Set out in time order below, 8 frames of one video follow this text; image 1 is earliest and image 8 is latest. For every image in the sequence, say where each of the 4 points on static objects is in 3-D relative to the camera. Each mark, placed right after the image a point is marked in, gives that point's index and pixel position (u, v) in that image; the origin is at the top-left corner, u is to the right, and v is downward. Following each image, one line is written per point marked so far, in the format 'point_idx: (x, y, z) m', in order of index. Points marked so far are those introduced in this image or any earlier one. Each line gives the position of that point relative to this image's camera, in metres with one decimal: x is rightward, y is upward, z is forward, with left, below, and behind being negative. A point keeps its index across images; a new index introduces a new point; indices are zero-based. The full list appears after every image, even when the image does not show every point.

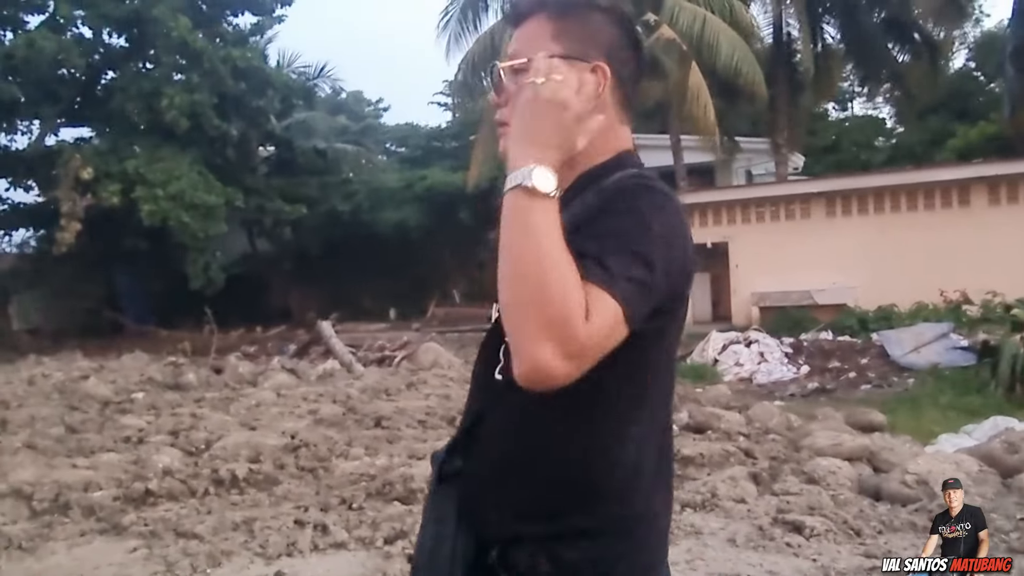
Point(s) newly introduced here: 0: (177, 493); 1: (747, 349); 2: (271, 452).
0: (-2.3, -1.4, +5.9) m
1: (+3.6, -0.9, +13.5) m
2: (-1.8, -1.2, +6.5) m
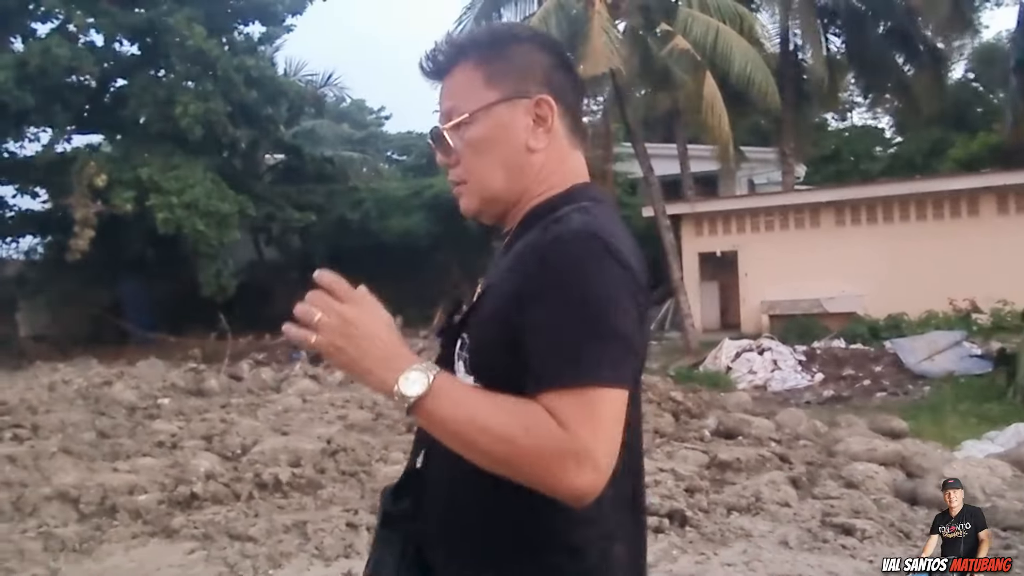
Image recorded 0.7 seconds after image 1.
0: (-2.0, -1.4, +6.0) m
1: (+3.9, -1.1, +13.6) m
2: (-1.5, -1.3, +6.6) m
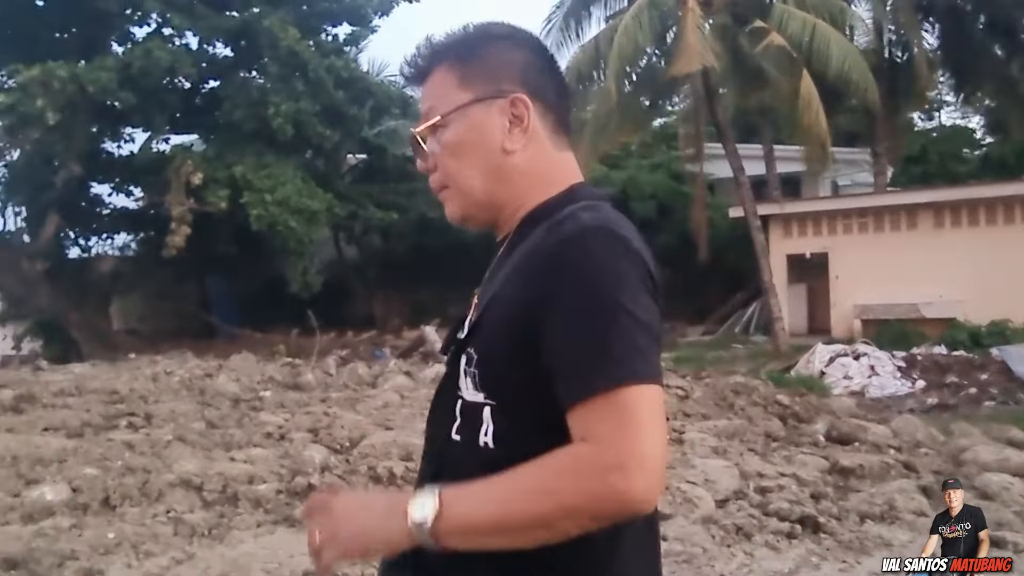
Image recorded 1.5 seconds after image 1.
0: (-1.2, -1.4, +6.0) m
1: (+5.3, -1.1, +13.2) m
2: (-0.7, -1.3, +6.6) m
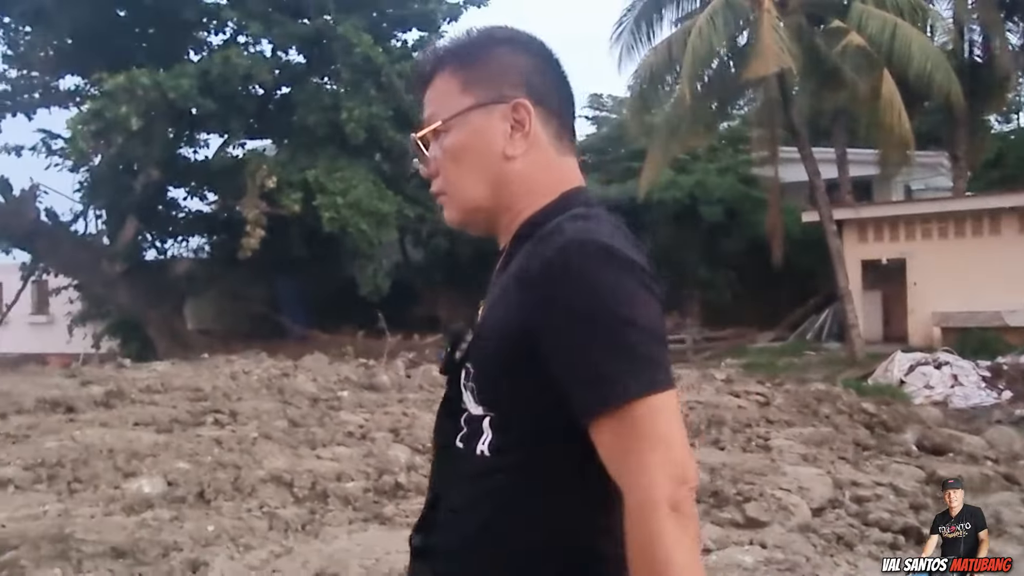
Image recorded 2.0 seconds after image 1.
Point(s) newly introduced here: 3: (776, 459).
0: (-0.6, -1.4, +6.1) m
1: (+6.3, -1.2, +12.8) m
2: (-0.1, -1.3, +6.6) m
3: (+1.9, -1.2, +6.2) m
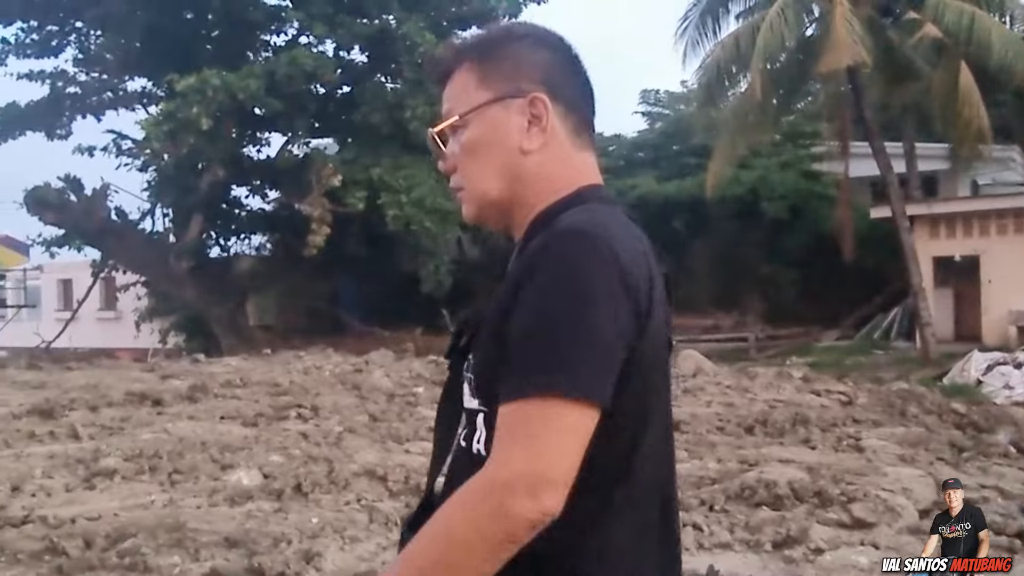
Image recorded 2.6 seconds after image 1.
0: (0.0, -1.4, +6.1) m
1: (+7.3, -1.2, +12.4) m
2: (+0.6, -1.2, +6.6) m
3: (+2.5, -1.2, +6.1) m
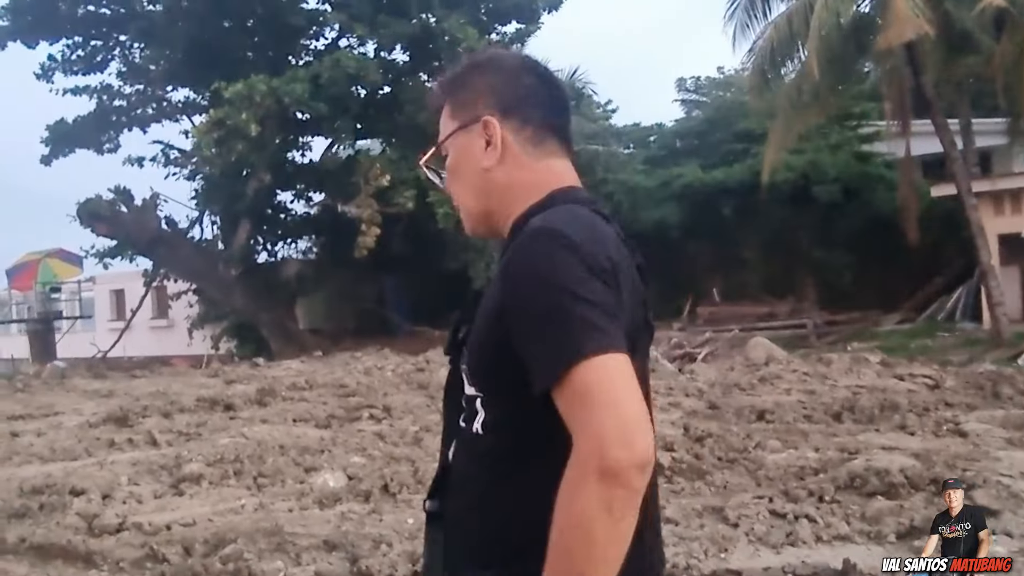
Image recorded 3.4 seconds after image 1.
0: (+0.6, -1.3, +6.0) m
1: (+8.2, -0.8, +11.9) m
2: (+1.3, -1.2, +6.4) m
3: (+3.2, -1.1, +5.8) m
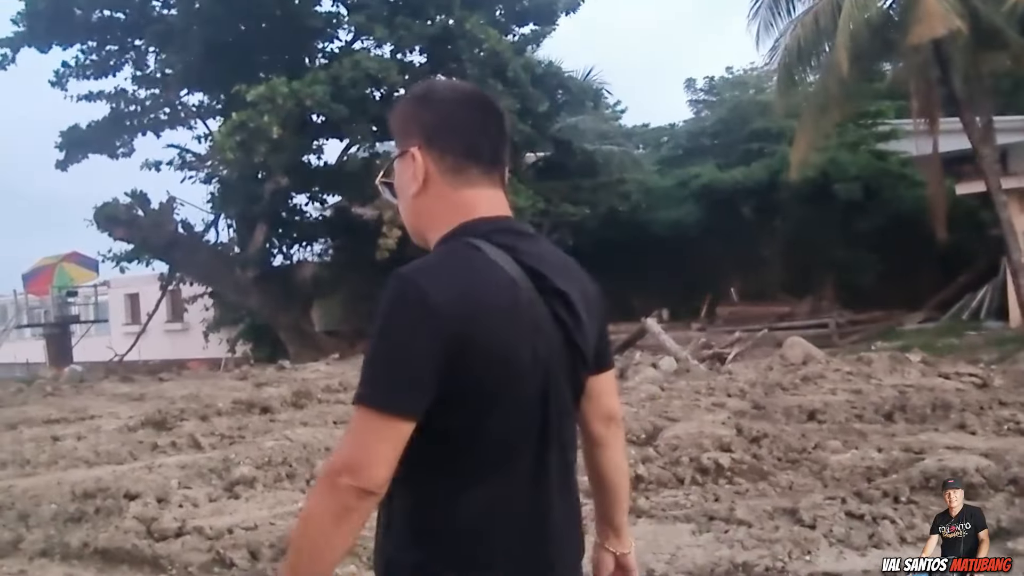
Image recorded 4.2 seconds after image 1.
0: (+1.0, -1.3, +5.9) m
1: (+8.6, -0.8, +11.8) m
2: (+1.7, -1.1, +6.4) m
3: (+3.6, -1.0, +5.8) m
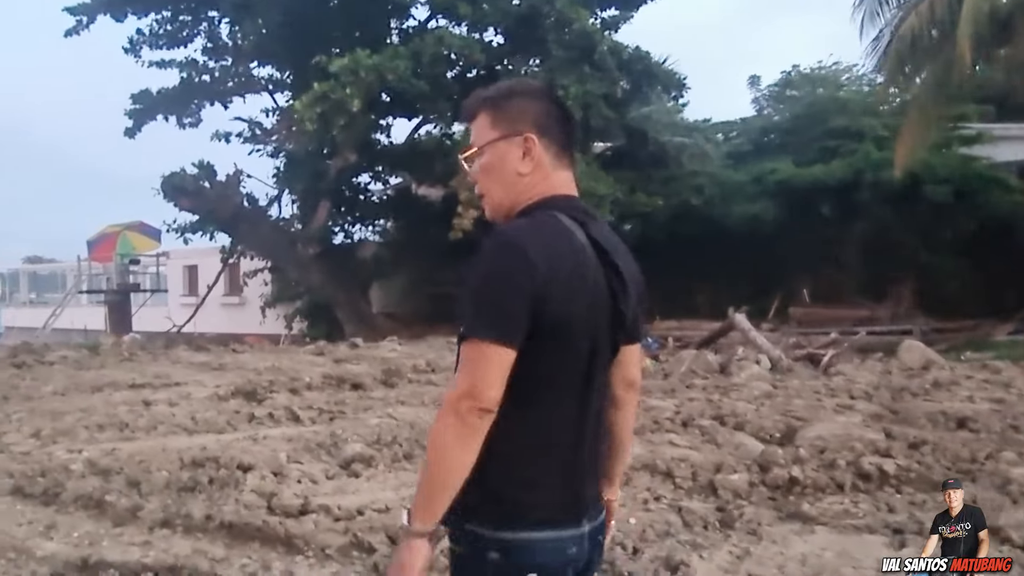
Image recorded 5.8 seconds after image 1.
0: (+1.9, -1.2, +5.4) m
1: (+9.8, -1.0, +11.0) m
2: (+2.6, -1.1, +5.8) m
3: (+4.4, -1.1, +5.1) m
